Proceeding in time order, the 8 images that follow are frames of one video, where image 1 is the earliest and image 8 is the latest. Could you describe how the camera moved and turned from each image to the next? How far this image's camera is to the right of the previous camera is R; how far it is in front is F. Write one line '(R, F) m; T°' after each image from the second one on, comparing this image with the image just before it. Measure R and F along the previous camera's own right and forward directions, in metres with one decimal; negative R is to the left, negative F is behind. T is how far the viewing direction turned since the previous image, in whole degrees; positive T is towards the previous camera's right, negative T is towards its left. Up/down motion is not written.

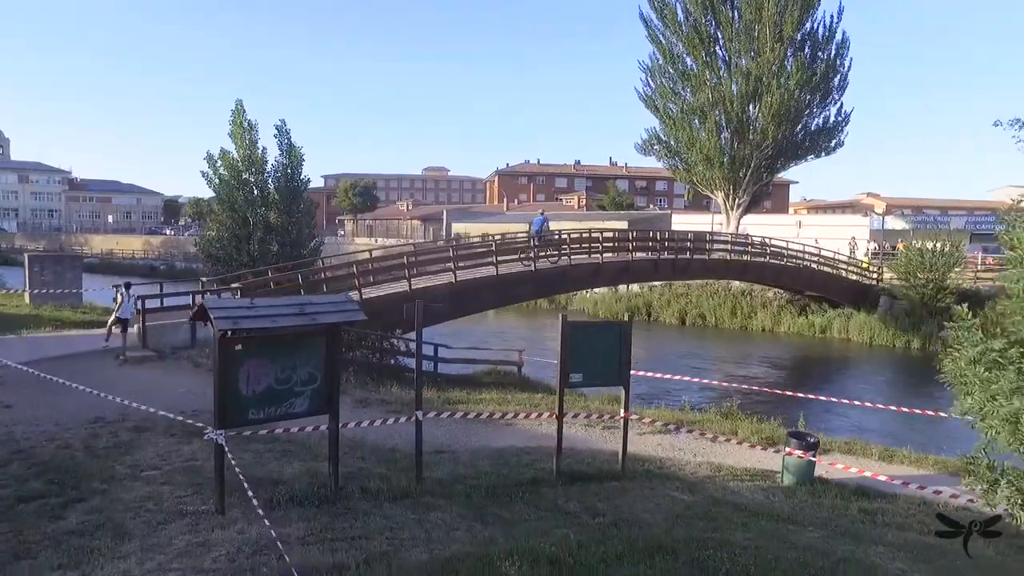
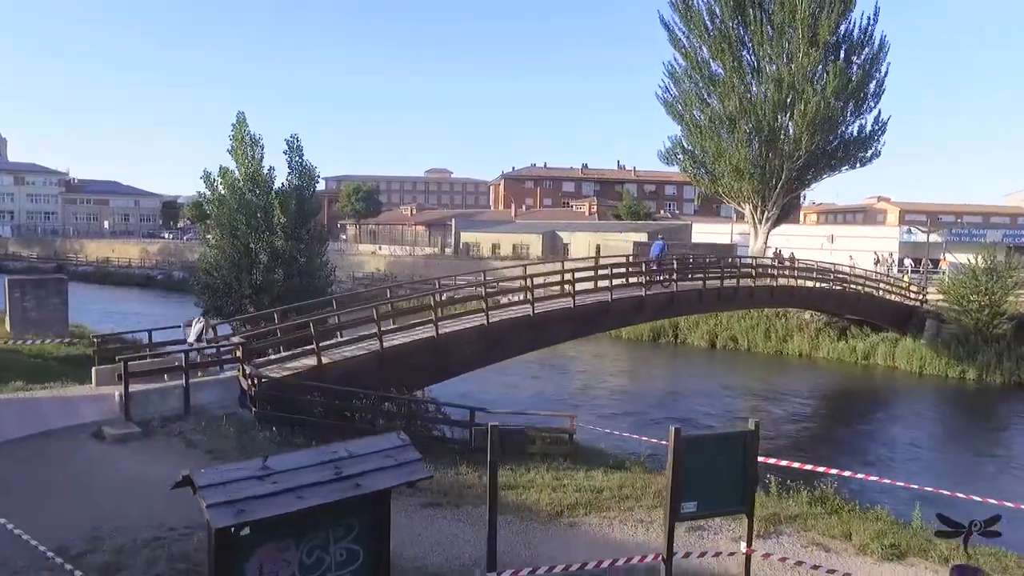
(-0.6, +1.7) m; 0°
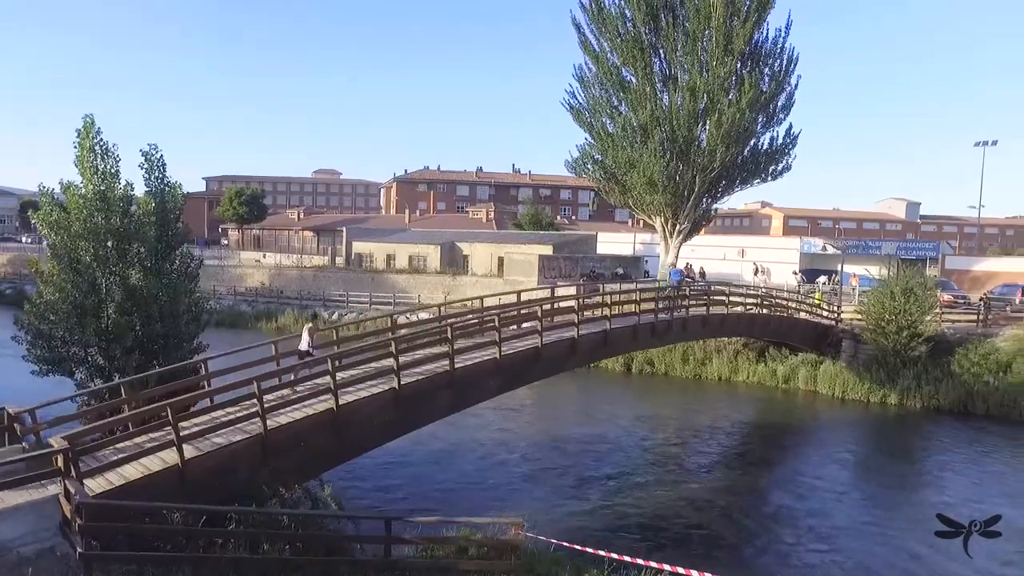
(-0.3, +2.1) m; +8°
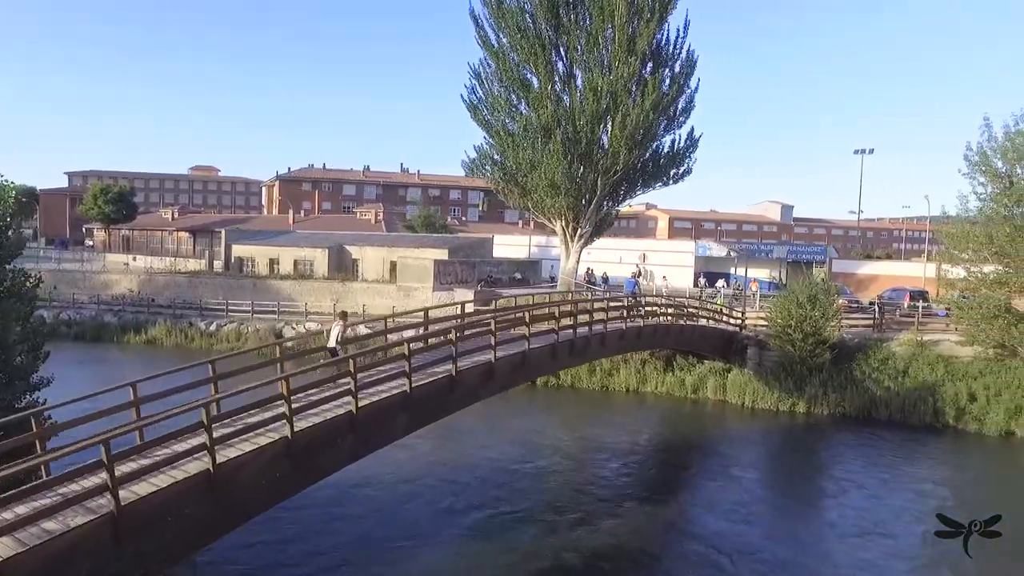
(-0.3, +1.5) m; +8°
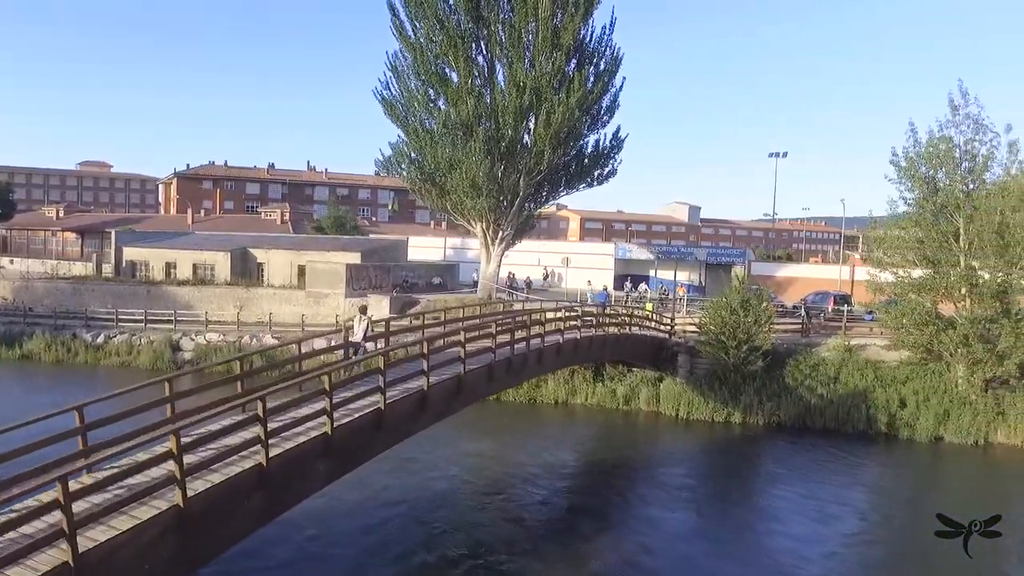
(-0.3, +1.4) m; +6°
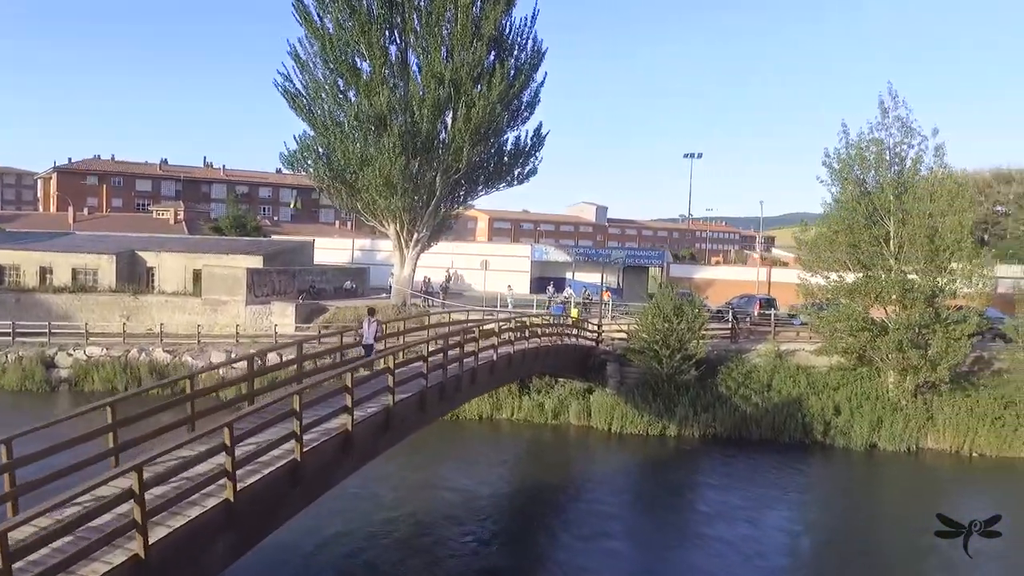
(-0.4, +1.6) m; +6°
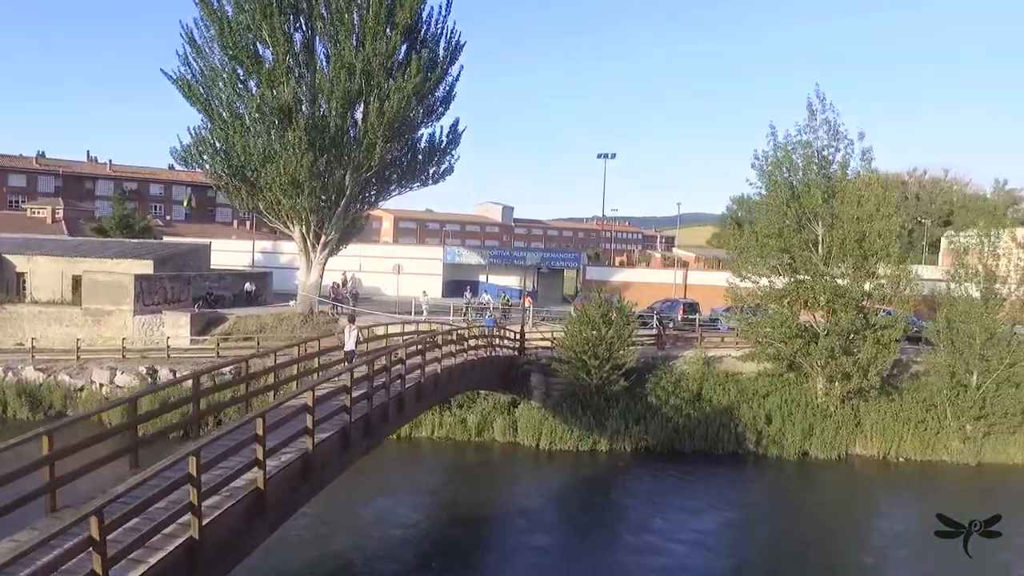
(-0.4, +1.4) m; +7°
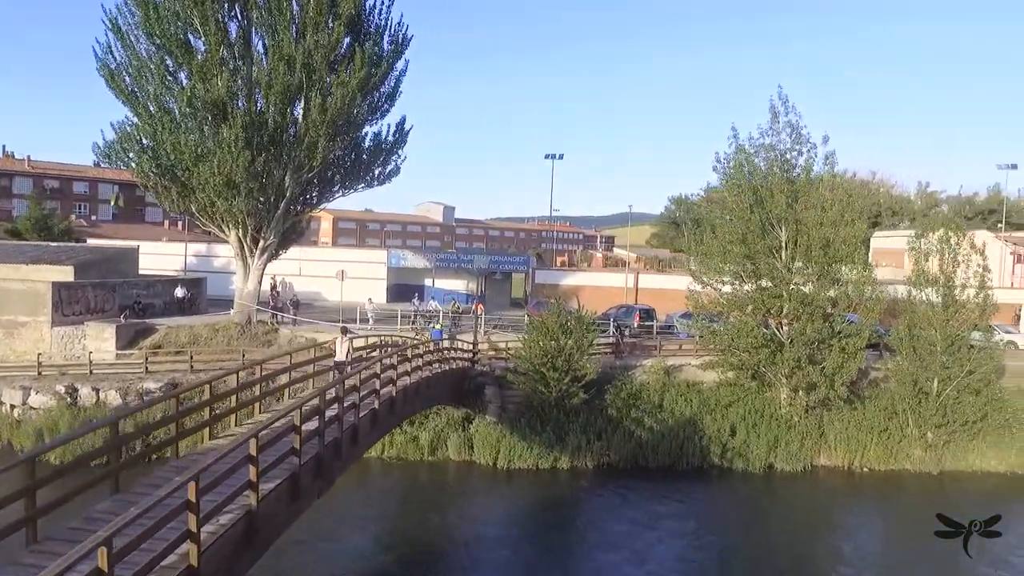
(-0.3, +1.1) m; +4°
